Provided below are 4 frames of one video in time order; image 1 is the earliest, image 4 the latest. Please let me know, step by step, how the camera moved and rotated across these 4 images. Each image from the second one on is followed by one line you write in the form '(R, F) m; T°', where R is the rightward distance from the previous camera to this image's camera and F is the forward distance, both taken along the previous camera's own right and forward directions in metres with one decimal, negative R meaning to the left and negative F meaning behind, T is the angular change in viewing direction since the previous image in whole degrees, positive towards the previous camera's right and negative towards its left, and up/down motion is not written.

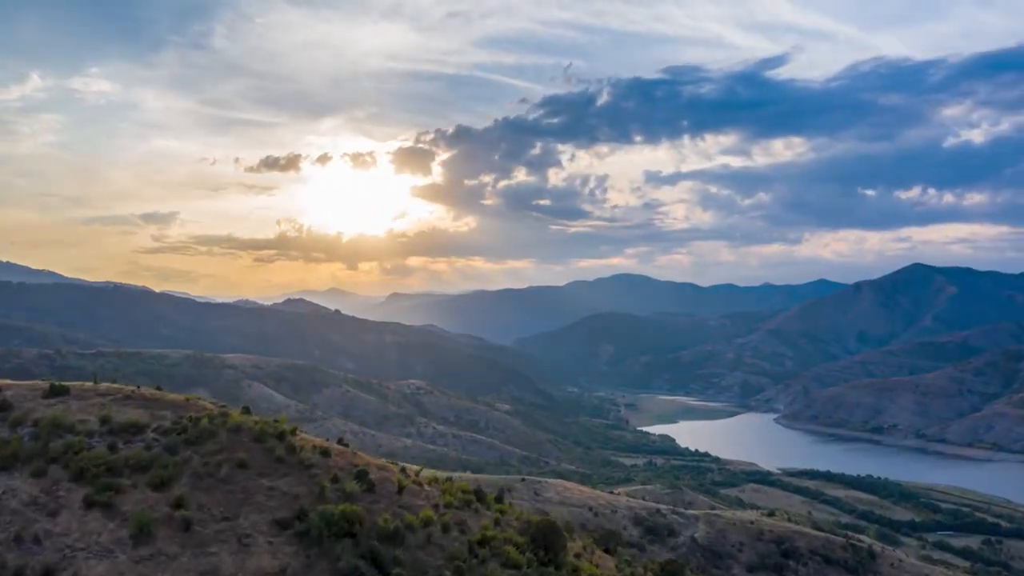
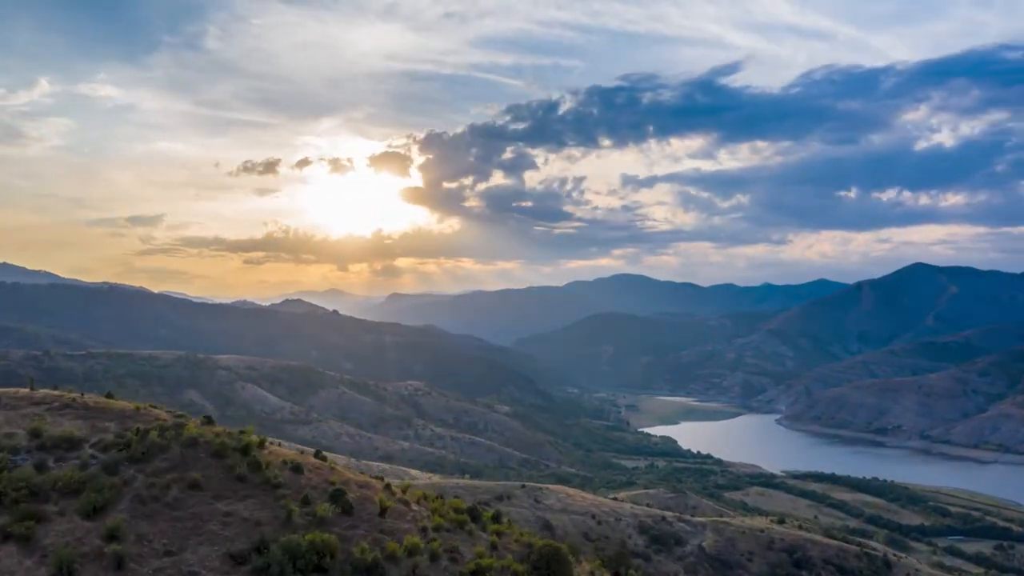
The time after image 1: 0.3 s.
(0.0, +1.7) m; 0°
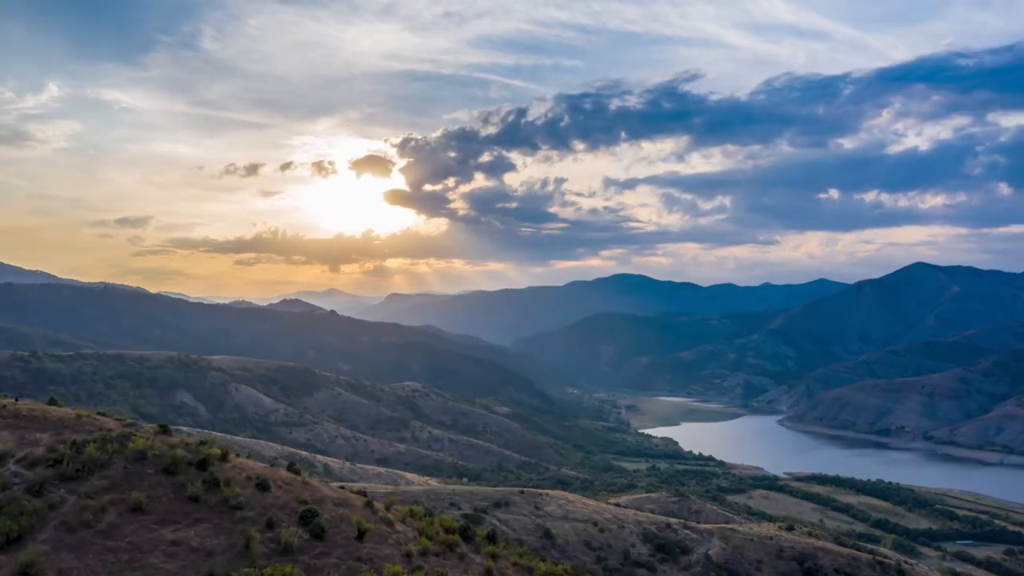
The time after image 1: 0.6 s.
(0.0, +1.5) m; 0°
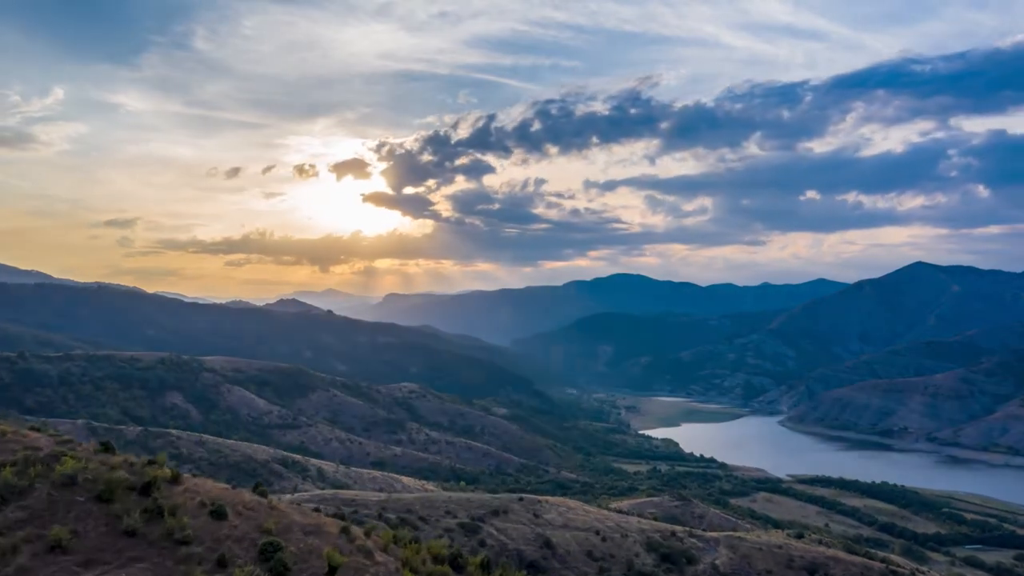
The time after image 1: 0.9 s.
(0.0, +1.4) m; 0°
